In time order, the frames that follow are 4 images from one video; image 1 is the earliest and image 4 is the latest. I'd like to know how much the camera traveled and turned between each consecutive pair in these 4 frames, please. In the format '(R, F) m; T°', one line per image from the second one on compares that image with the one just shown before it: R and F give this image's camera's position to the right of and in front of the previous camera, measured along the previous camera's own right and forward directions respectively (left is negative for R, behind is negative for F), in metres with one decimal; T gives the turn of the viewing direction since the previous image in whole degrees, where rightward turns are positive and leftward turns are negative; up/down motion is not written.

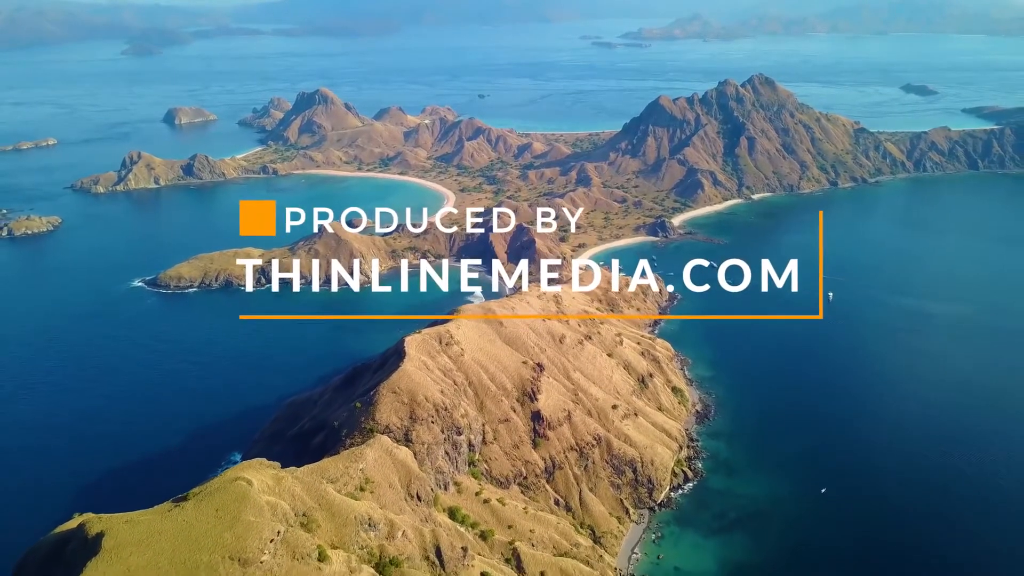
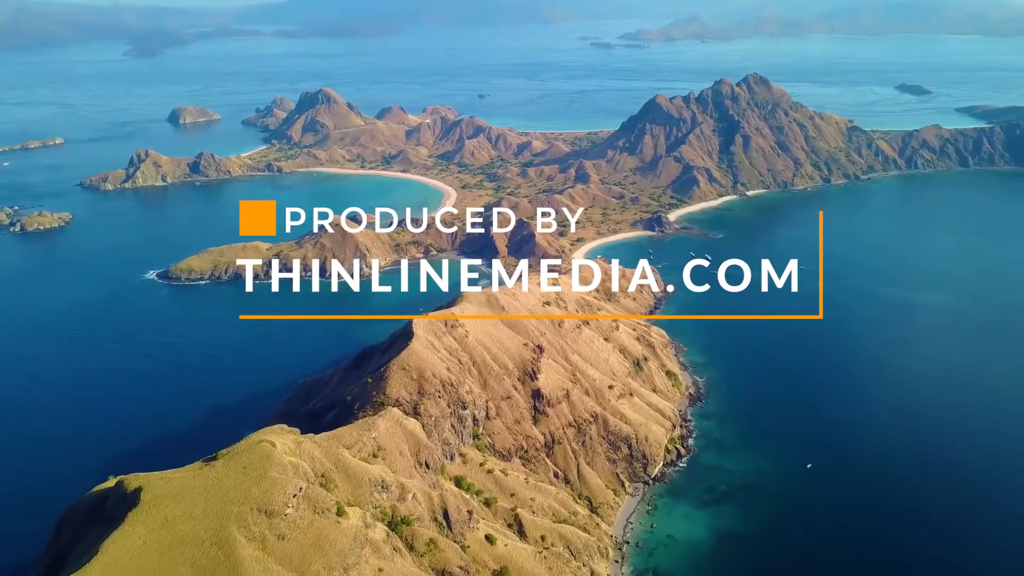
(-0.2, -4.1) m; 0°
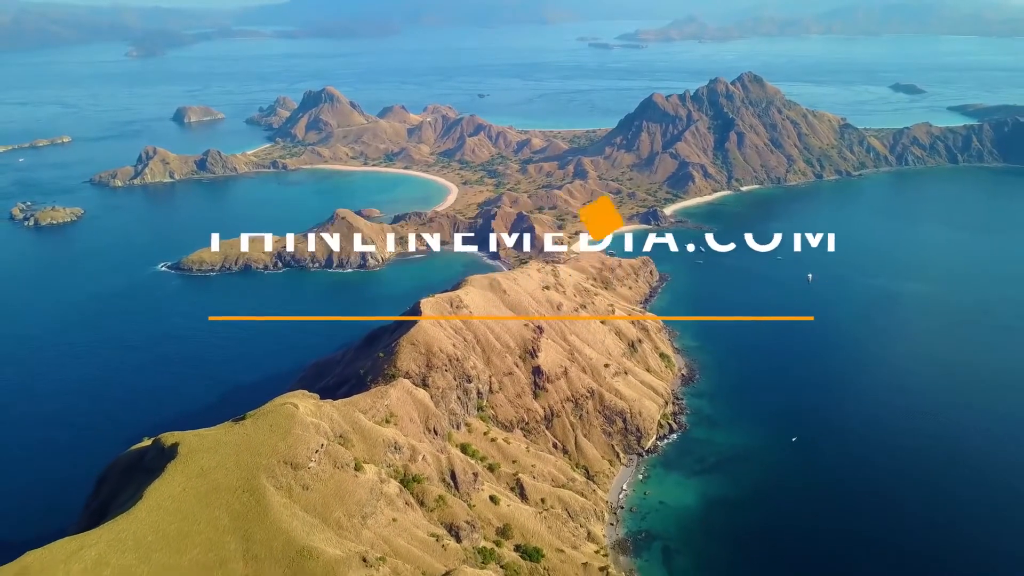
(-0.3, -4.7) m; 0°
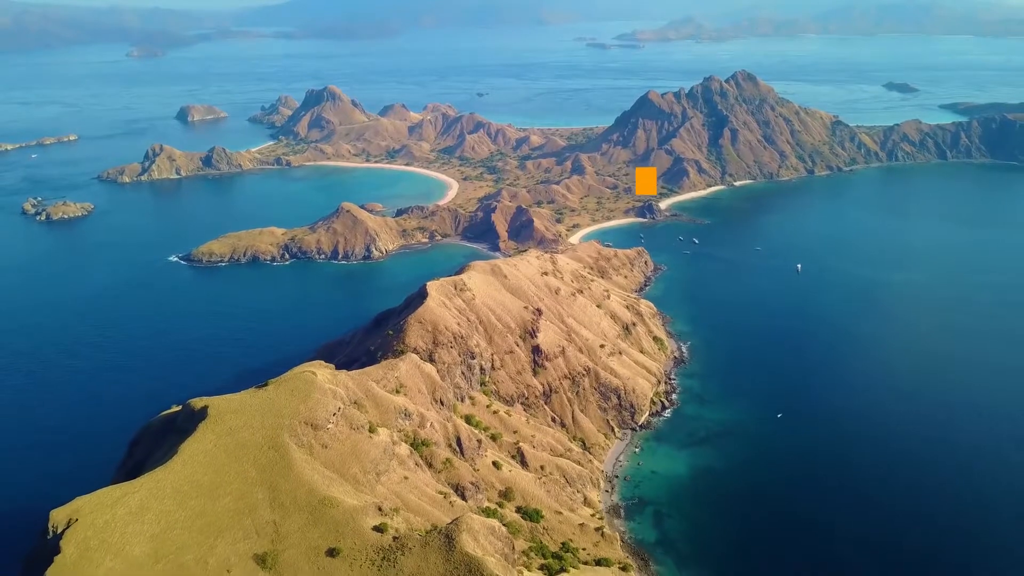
(-0.3, -4.7) m; 0°
